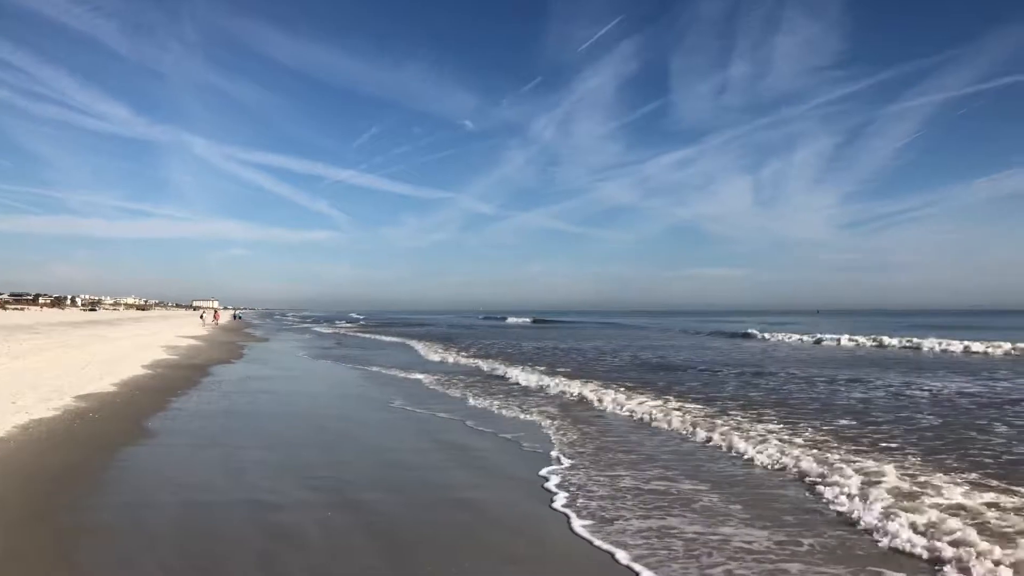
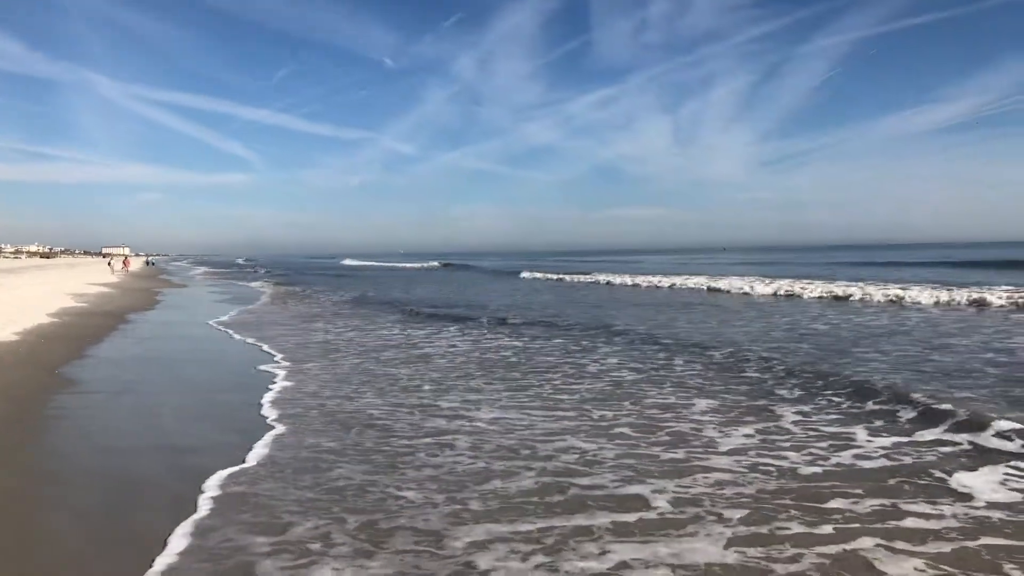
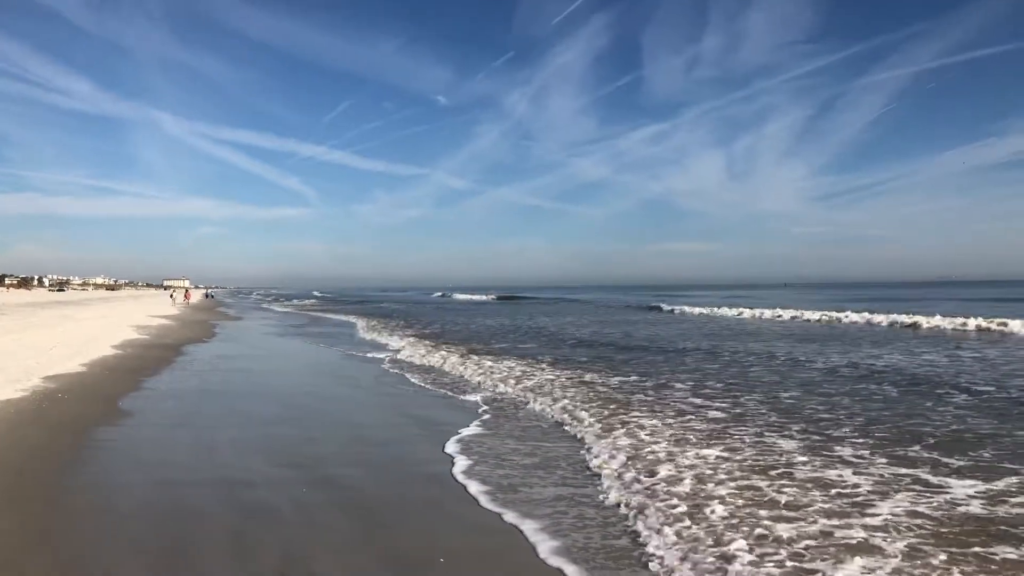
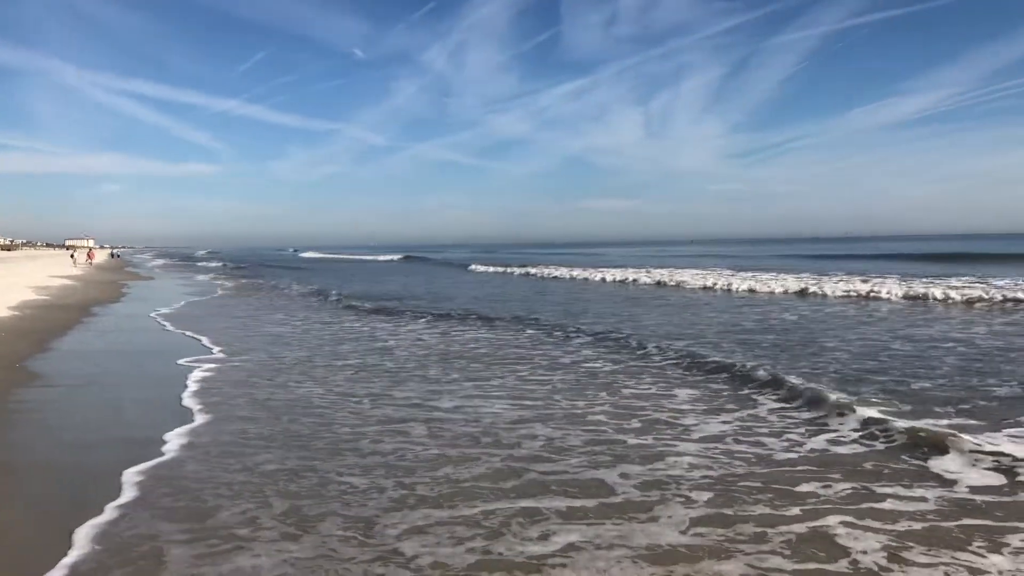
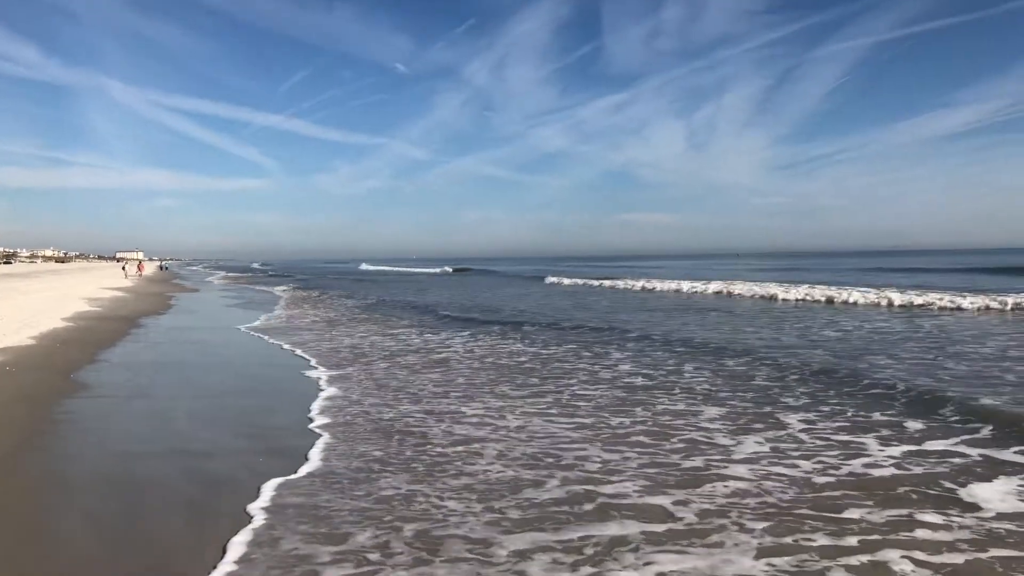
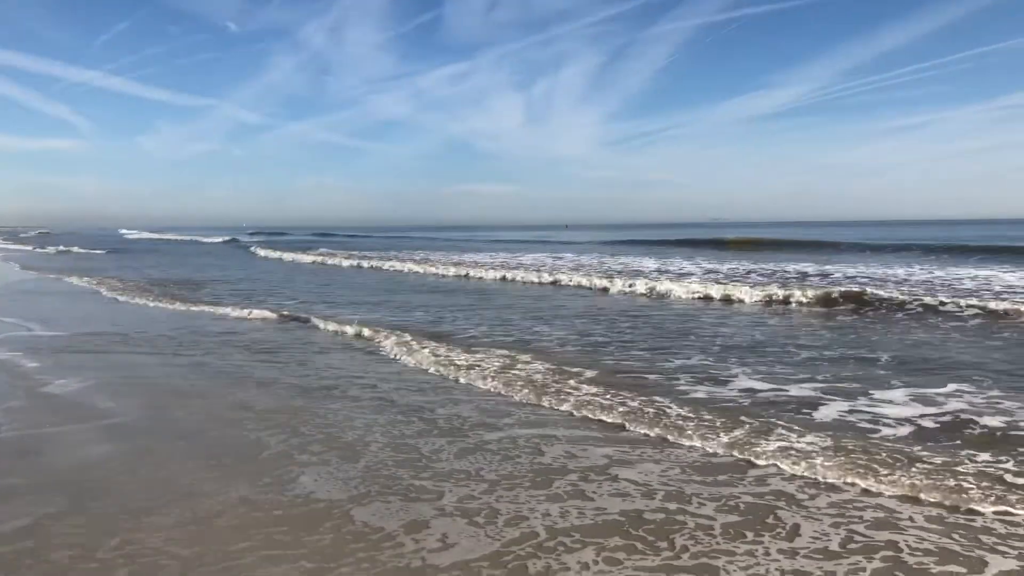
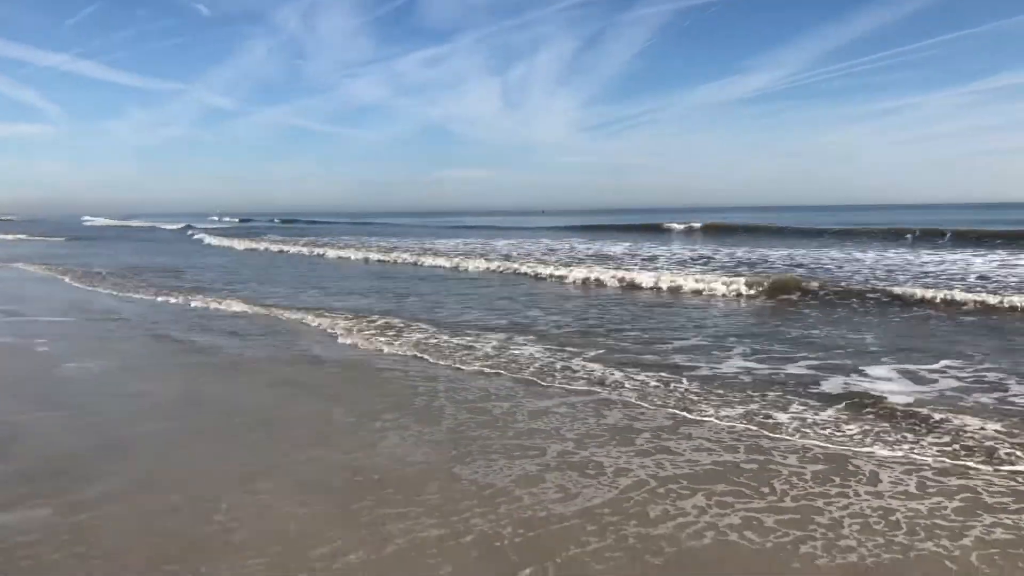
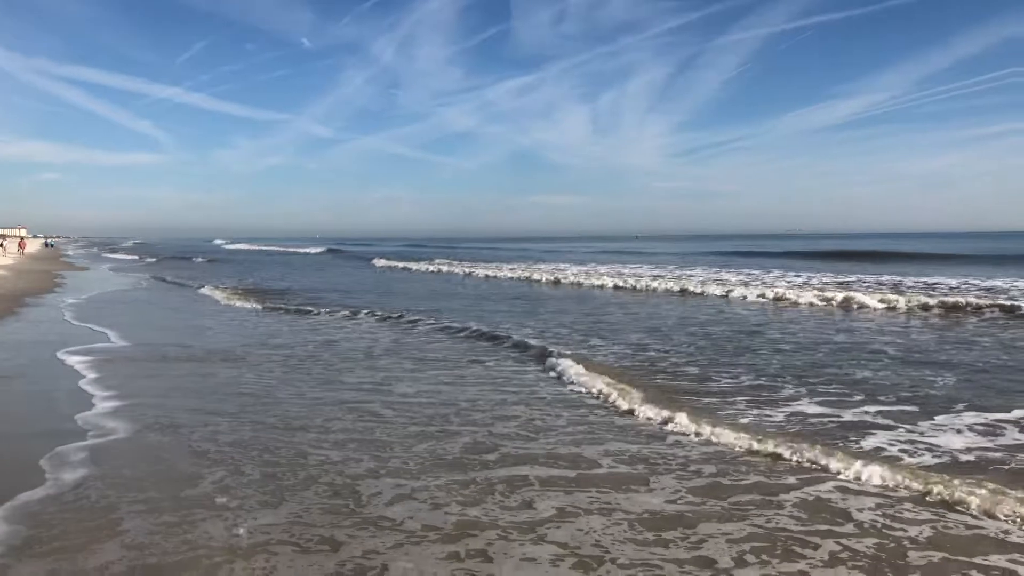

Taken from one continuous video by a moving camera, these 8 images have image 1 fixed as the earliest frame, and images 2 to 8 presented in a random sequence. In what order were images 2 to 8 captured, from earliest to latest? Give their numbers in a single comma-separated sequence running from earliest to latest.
3, 5, 2, 4, 8, 6, 7
